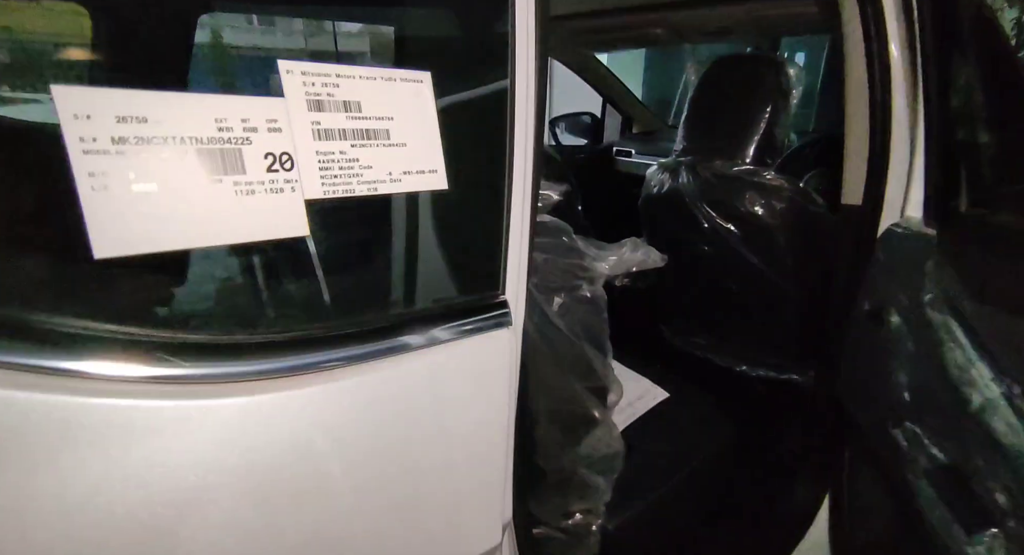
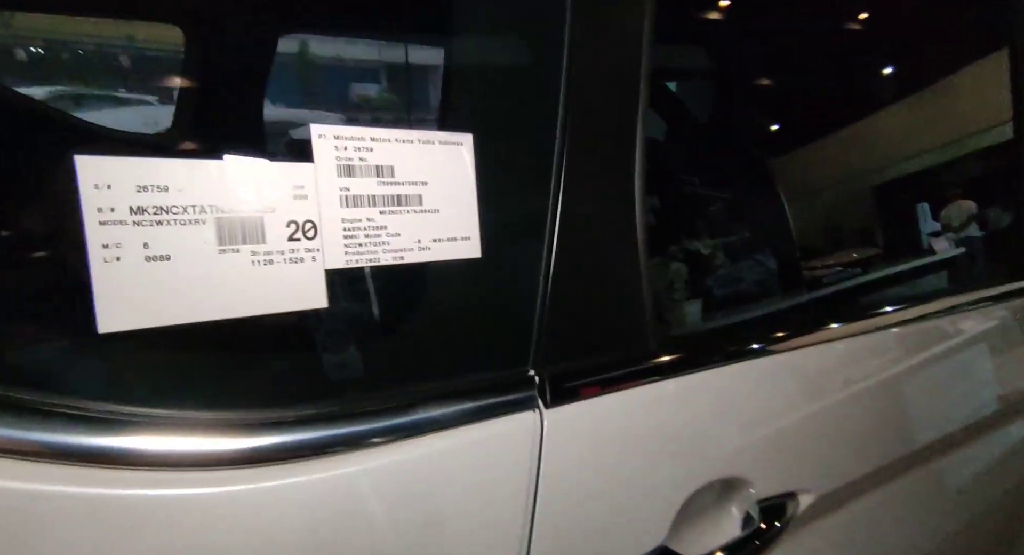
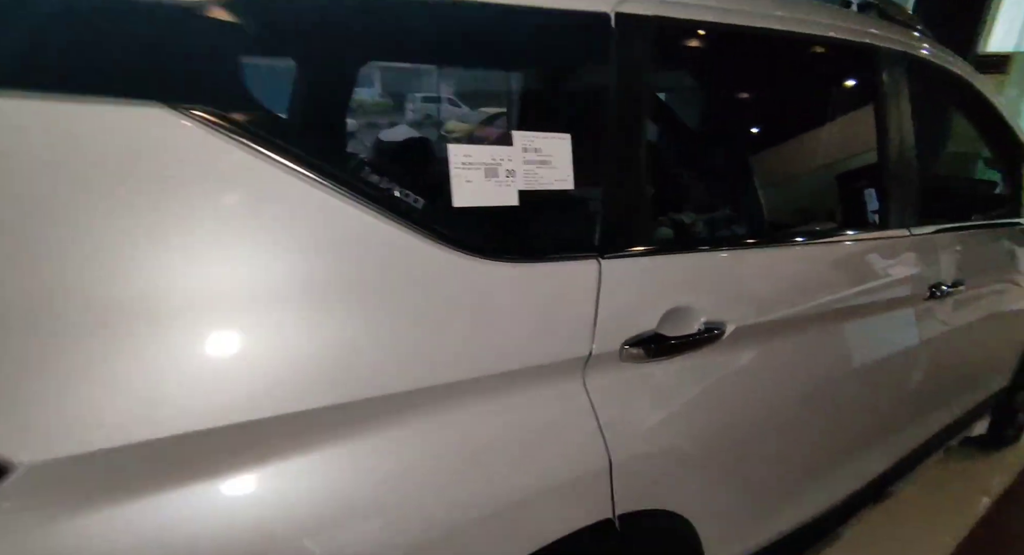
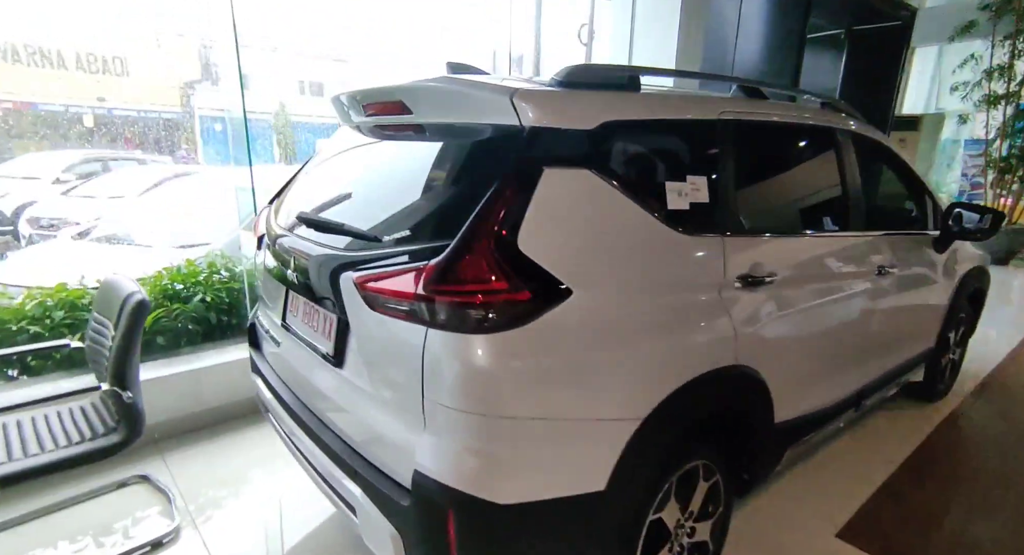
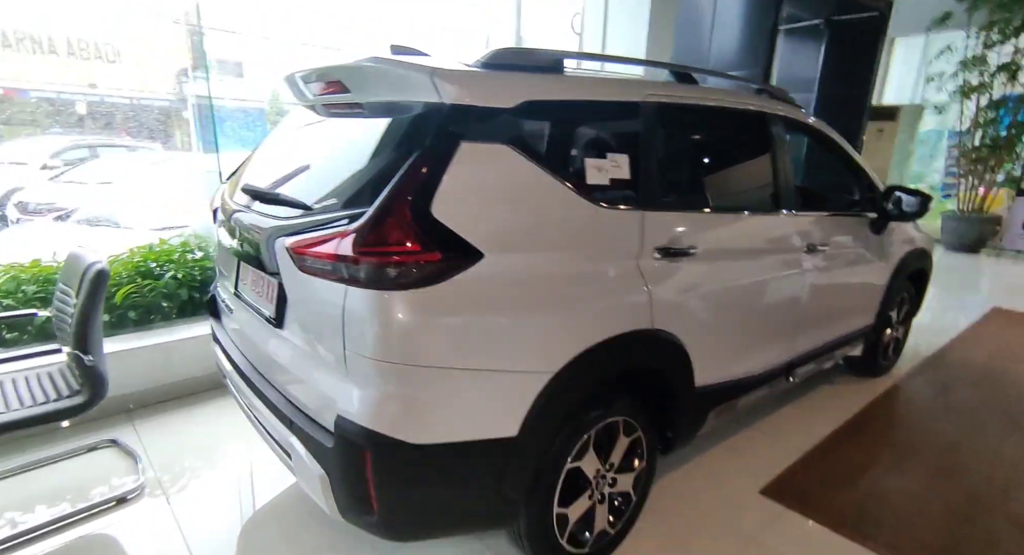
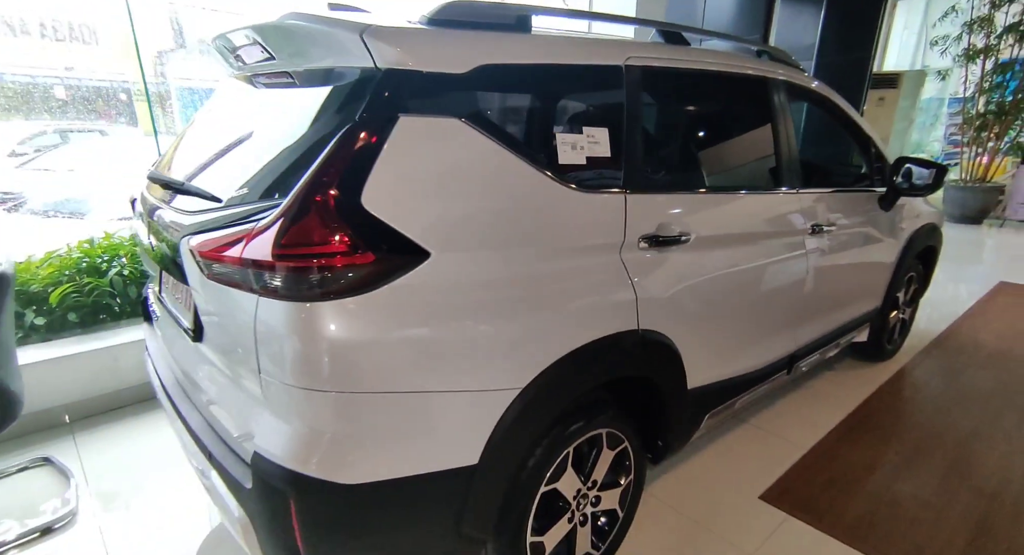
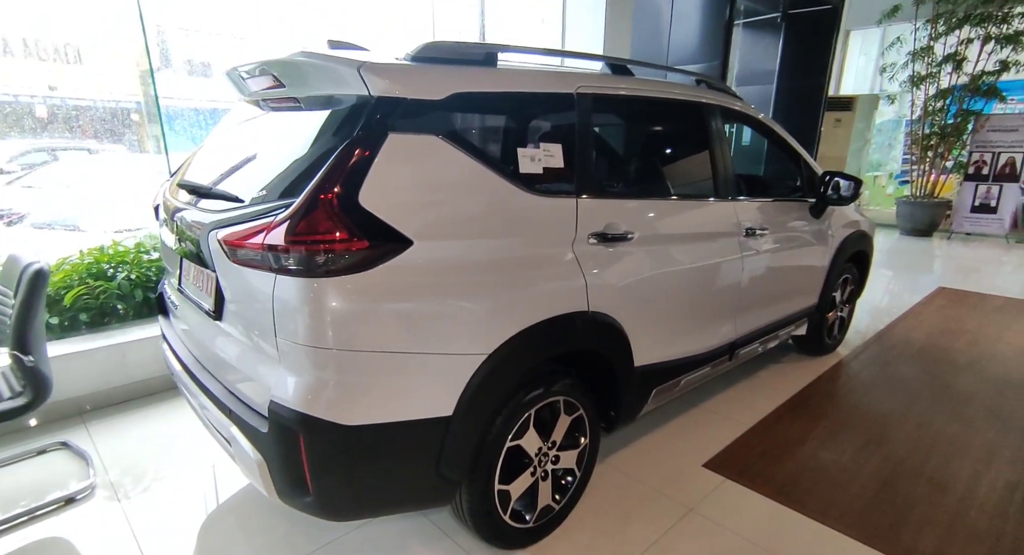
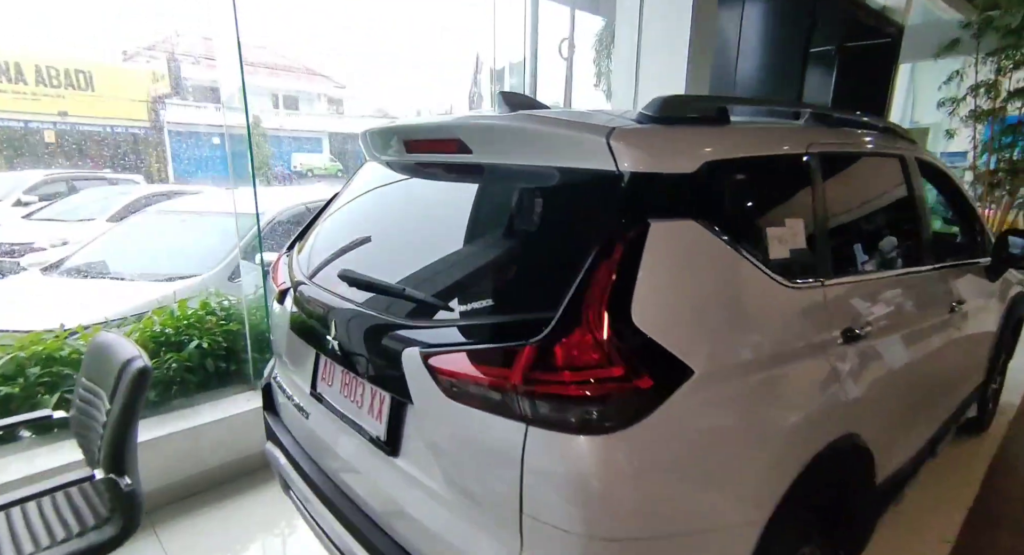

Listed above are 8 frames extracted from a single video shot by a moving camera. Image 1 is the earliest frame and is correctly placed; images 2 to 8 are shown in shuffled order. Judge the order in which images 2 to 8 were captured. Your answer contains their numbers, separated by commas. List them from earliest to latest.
2, 3, 6, 7, 5, 4, 8
